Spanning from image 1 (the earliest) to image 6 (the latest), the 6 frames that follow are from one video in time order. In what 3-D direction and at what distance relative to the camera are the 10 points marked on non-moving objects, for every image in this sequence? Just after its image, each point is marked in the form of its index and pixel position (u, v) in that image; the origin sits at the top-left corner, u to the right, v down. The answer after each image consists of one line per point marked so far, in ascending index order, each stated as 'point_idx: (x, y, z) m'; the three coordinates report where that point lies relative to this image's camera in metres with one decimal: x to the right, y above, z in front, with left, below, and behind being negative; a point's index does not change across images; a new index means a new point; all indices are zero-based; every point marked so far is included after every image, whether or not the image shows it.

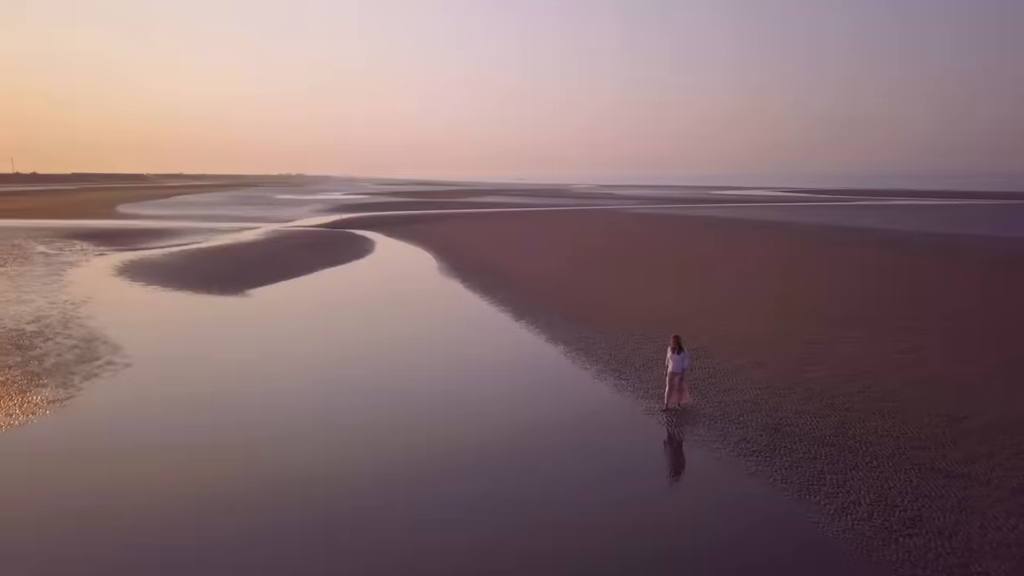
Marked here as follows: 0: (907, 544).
0: (+3.4, -2.2, +5.0) m
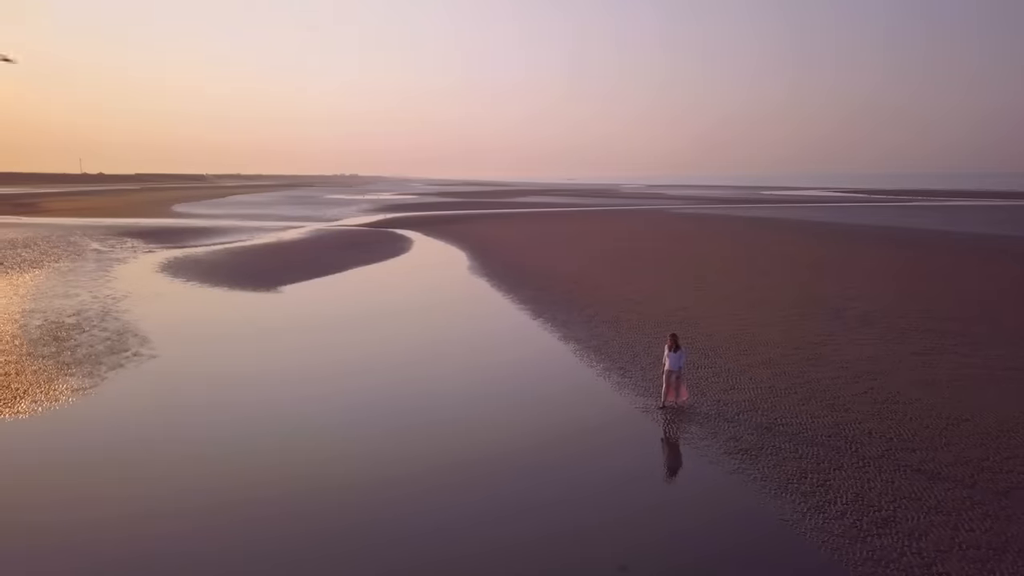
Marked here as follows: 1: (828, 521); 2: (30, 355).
0: (+3.1, -2.2, +5.0) m
1: (+2.9, -2.2, +5.4) m
2: (-12.7, -1.8, +15.7) m
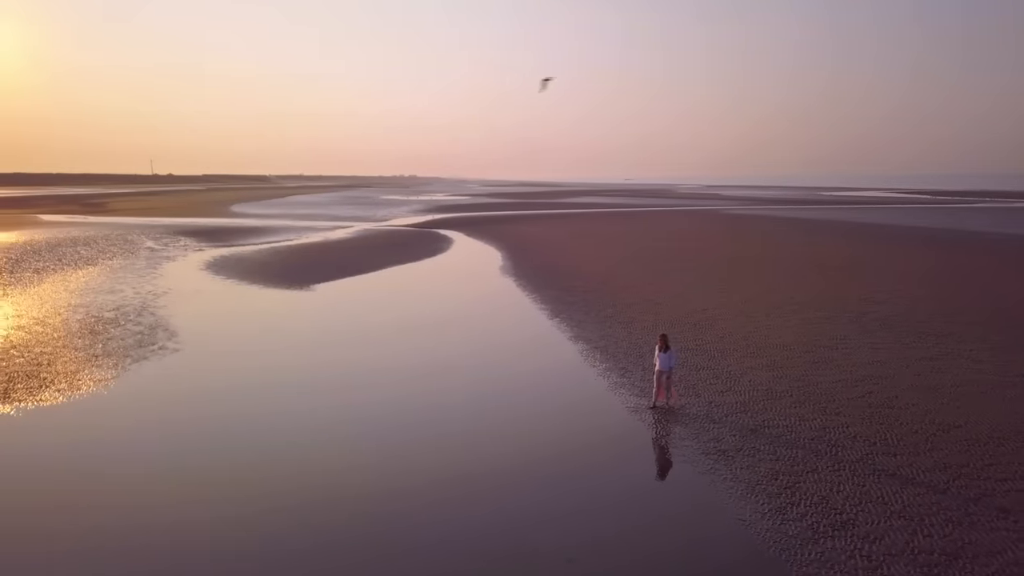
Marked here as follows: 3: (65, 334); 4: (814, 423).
0: (+2.7, -2.2, +4.9) m
1: (+2.5, -2.2, +5.4) m
2: (-12.5, -1.6, +16.5) m
3: (-13.4, -1.4, +17.7) m
4: (+4.2, -1.9, +8.1) m
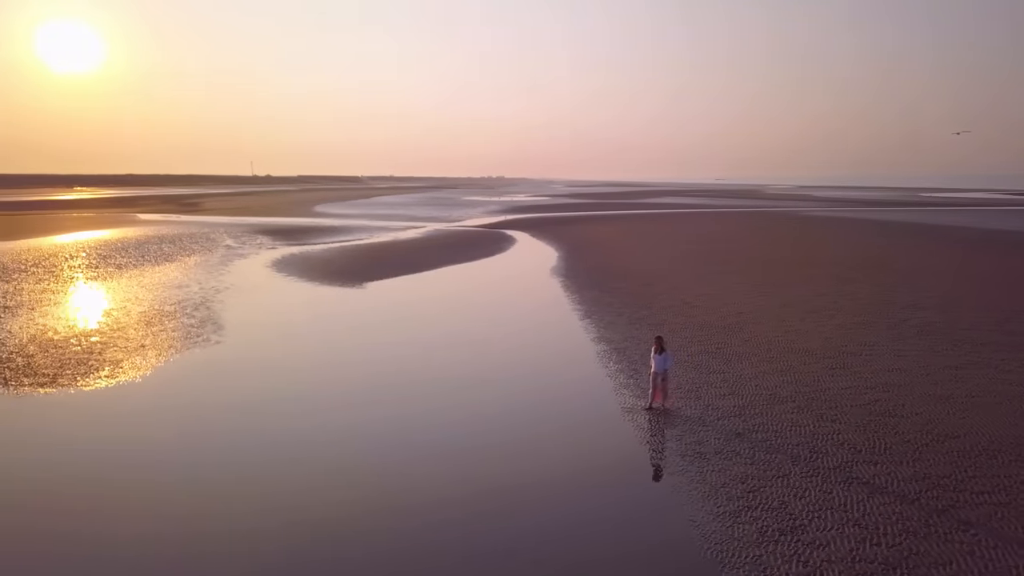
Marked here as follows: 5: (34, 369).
0: (+2.2, -2.2, +4.9) m
1: (+2.1, -2.2, +5.3) m
2: (-11.9, -1.5, +17.8) m
3: (-12.7, -1.2, +19.0) m
4: (+4.0, -1.9, +7.9) m
5: (-12.1, -2.0, +14.9) m
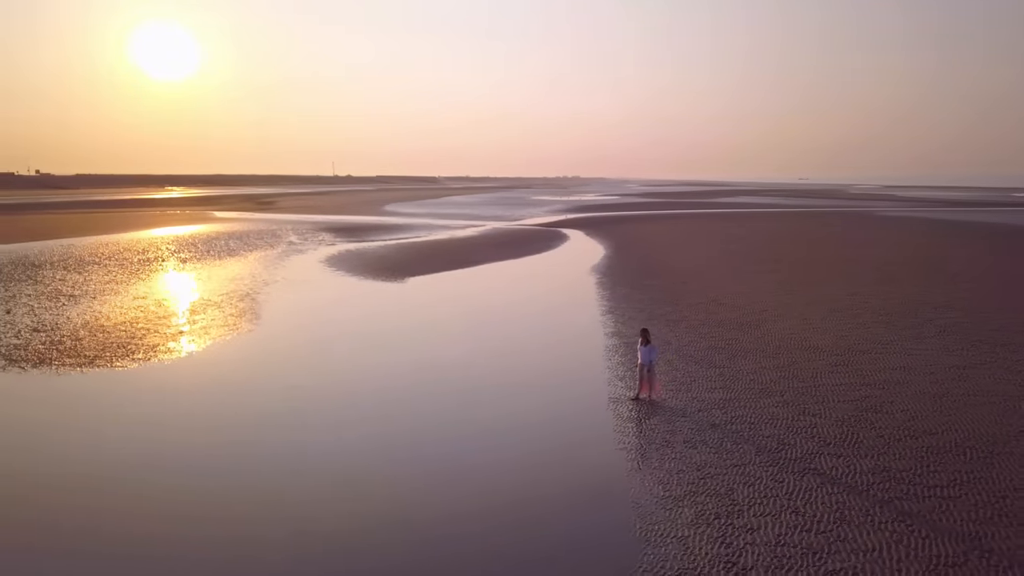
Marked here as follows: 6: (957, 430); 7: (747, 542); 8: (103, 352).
0: (+1.6, -2.1, +5.0) m
1: (+1.6, -2.1, +5.4) m
2: (-11.5, -1.1, +18.9) m
3: (-12.2, -0.8, +20.2) m
4: (+3.6, -1.8, +7.8) m
5: (-11.9, -1.7, +16.0) m
6: (+5.4, -1.7, +7.1) m
7: (+2.0, -2.1, +4.8) m
8: (-11.1, -1.7, +15.7) m
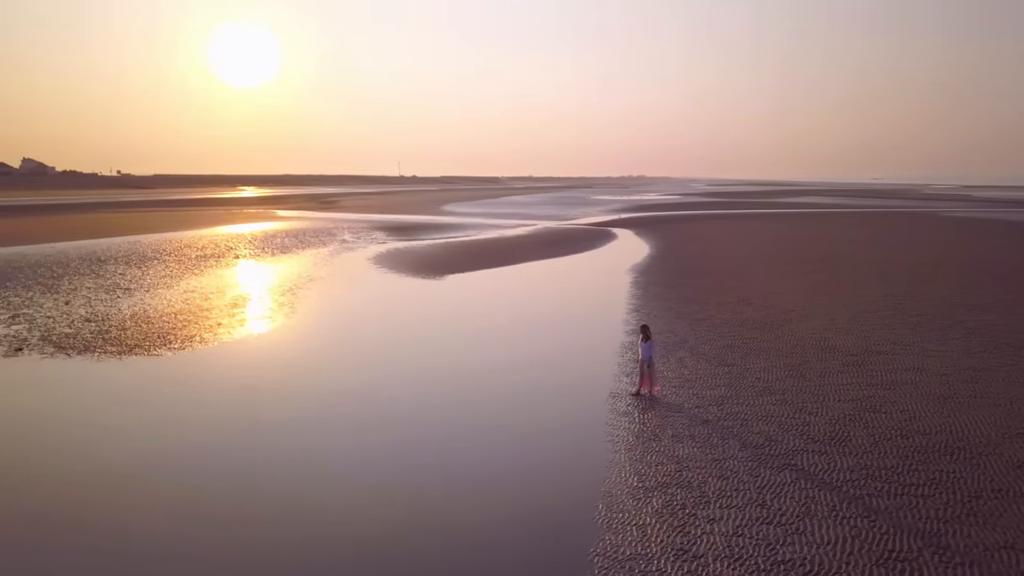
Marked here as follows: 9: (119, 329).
0: (+1.3, -2.0, +5.1) m
1: (+1.3, -2.0, +5.6) m
2: (-10.8, -0.9, +19.8) m
3: (-11.4, -0.6, +21.2) m
4: (+3.5, -1.8, +7.8) m
5: (-11.4, -1.5, +17.0) m
6: (+5.3, -1.7, +6.9) m
7: (+1.7, -2.0, +4.9) m
8: (-10.6, -1.5, +16.7) m
9: (-12.4, -1.3, +18.1) m
